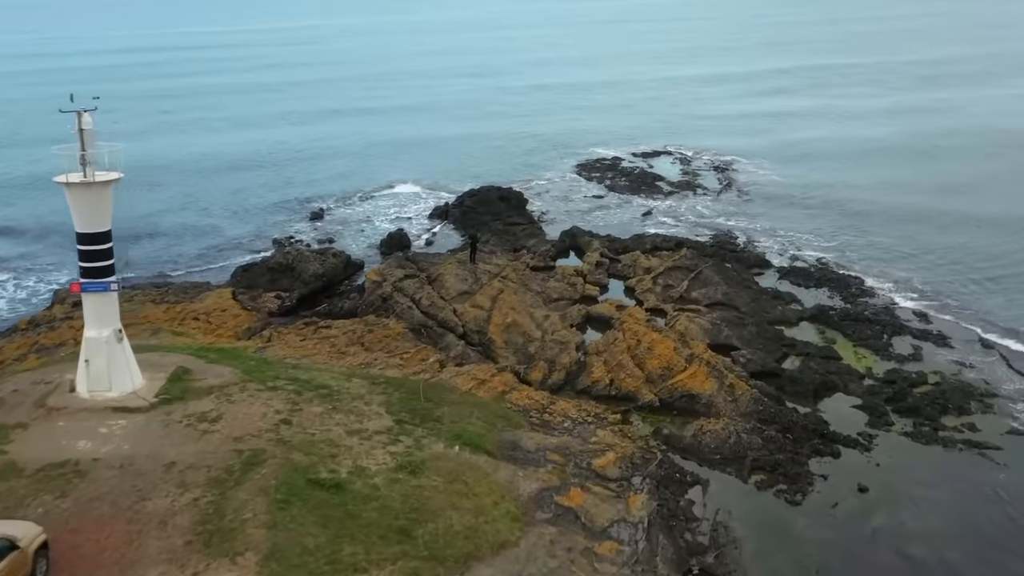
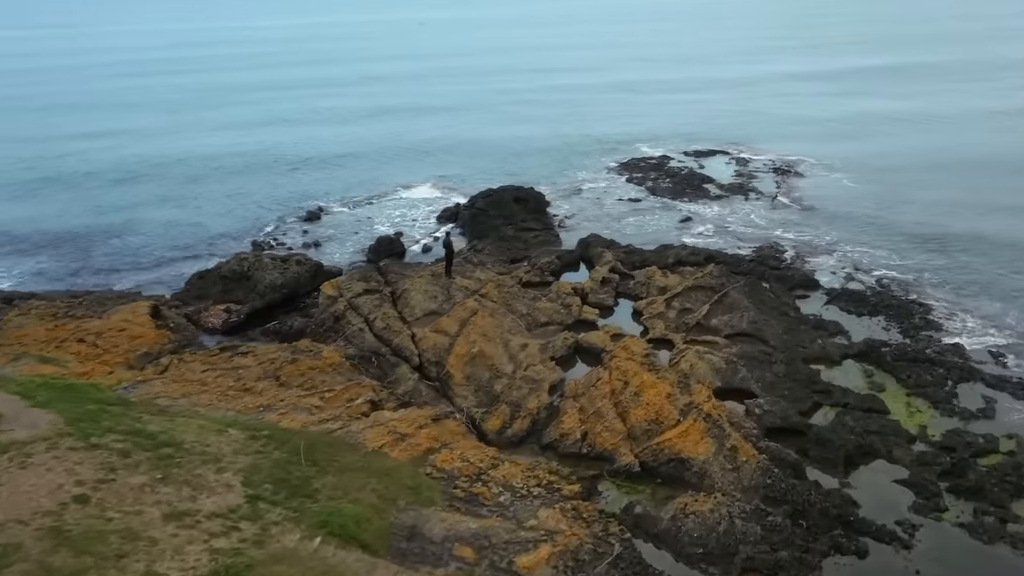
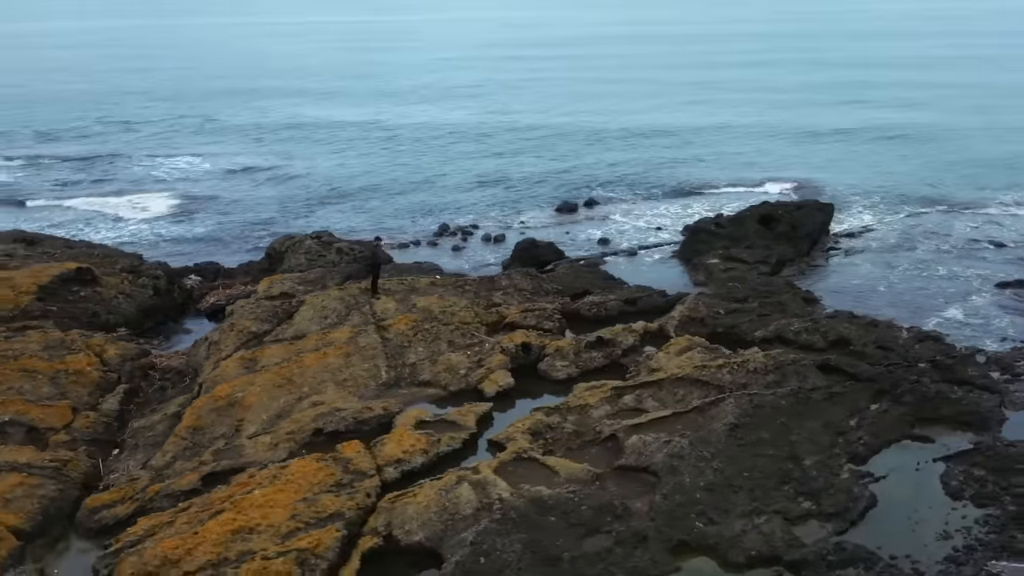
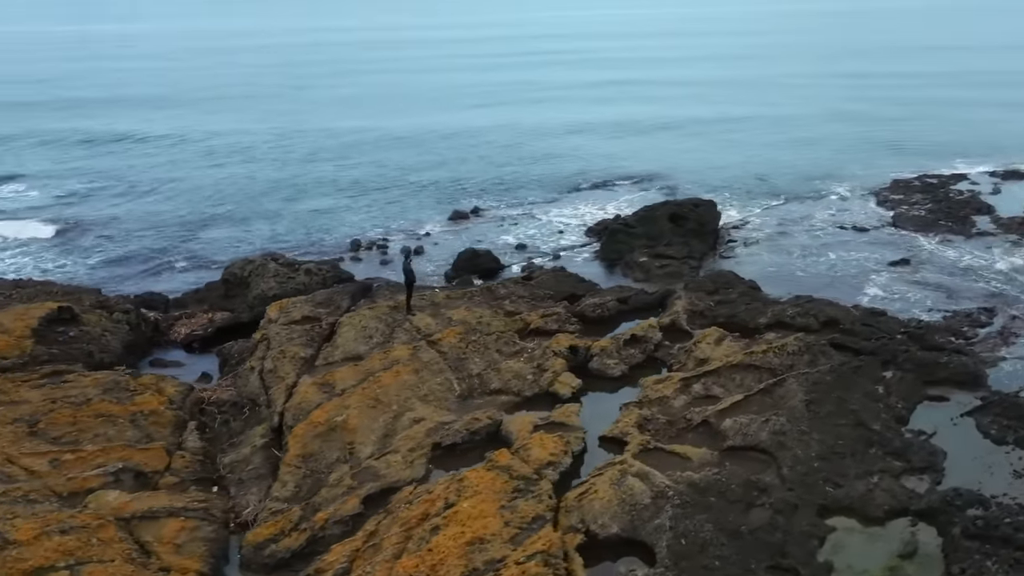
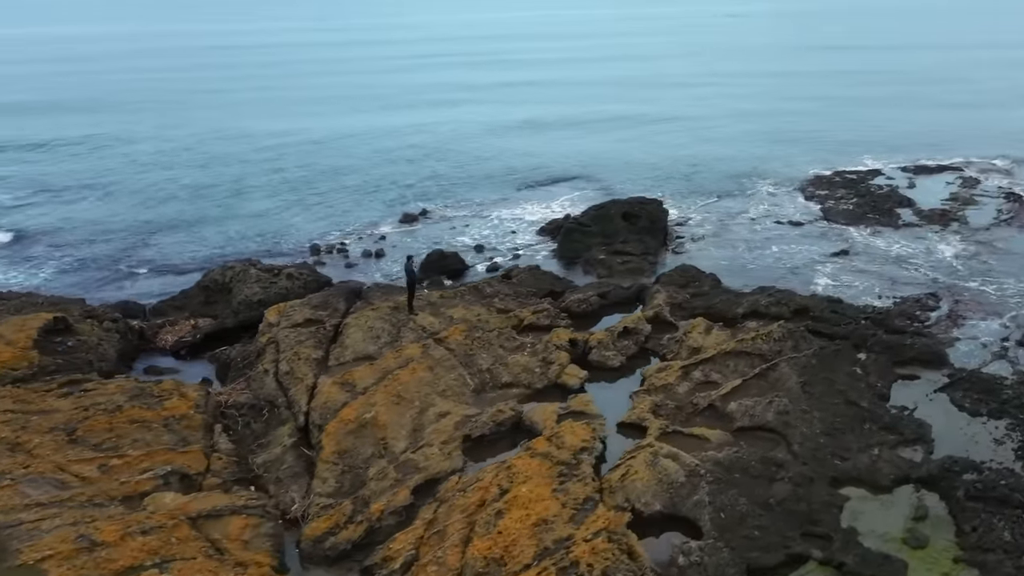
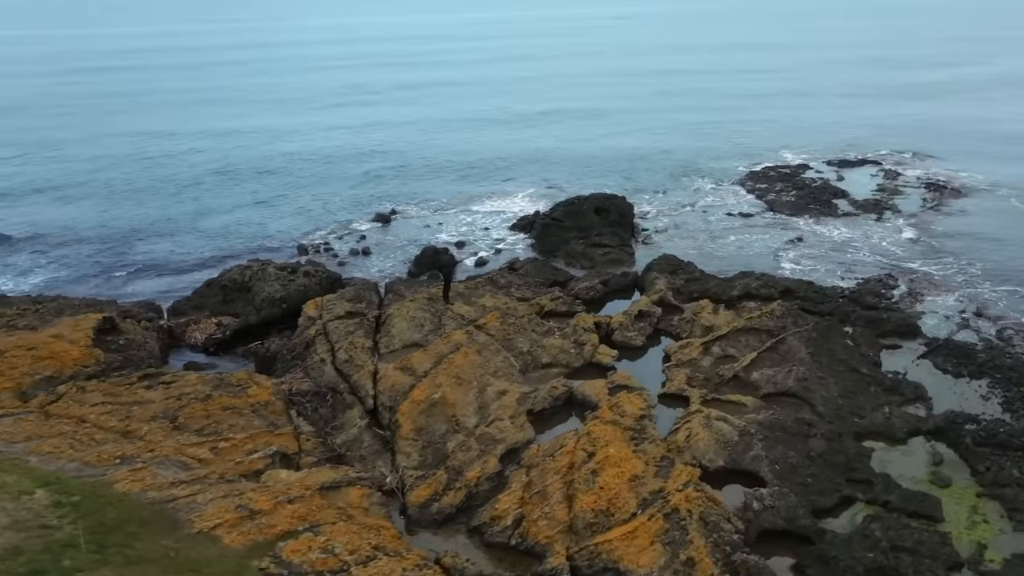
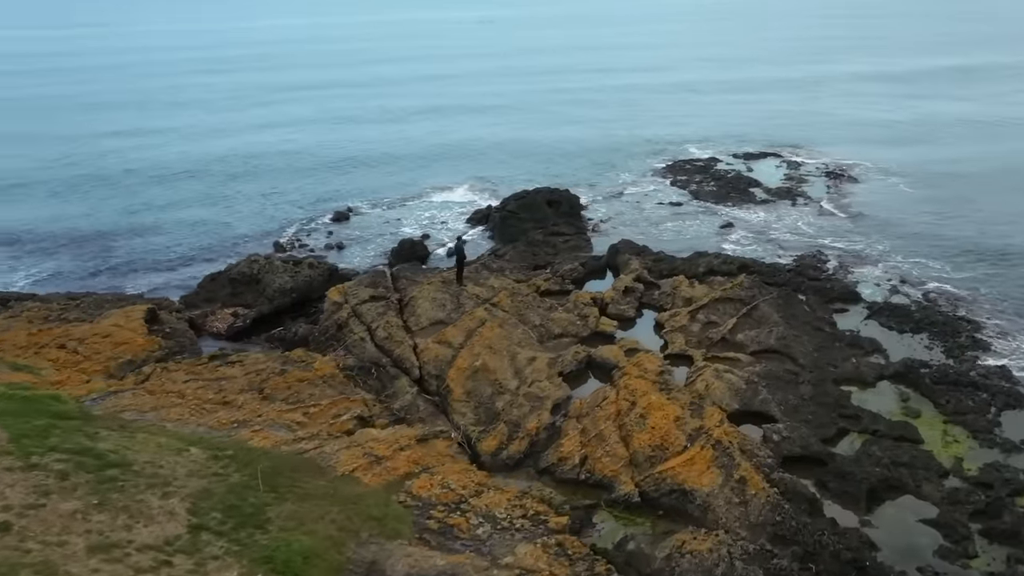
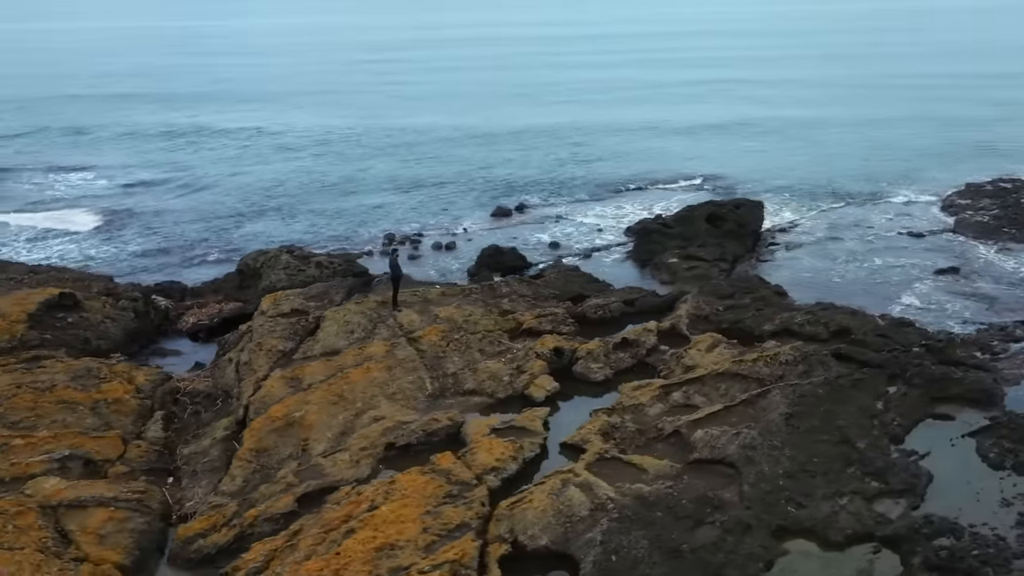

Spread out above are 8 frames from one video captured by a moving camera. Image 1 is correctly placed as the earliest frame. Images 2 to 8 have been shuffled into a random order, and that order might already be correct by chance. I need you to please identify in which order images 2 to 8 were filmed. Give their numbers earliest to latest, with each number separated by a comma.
2, 7, 6, 5, 4, 8, 3
